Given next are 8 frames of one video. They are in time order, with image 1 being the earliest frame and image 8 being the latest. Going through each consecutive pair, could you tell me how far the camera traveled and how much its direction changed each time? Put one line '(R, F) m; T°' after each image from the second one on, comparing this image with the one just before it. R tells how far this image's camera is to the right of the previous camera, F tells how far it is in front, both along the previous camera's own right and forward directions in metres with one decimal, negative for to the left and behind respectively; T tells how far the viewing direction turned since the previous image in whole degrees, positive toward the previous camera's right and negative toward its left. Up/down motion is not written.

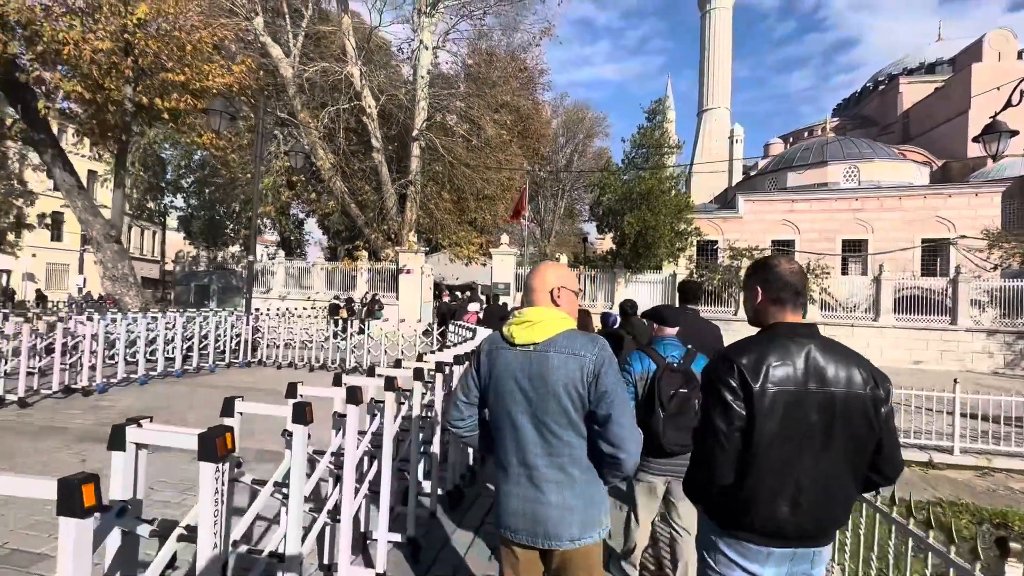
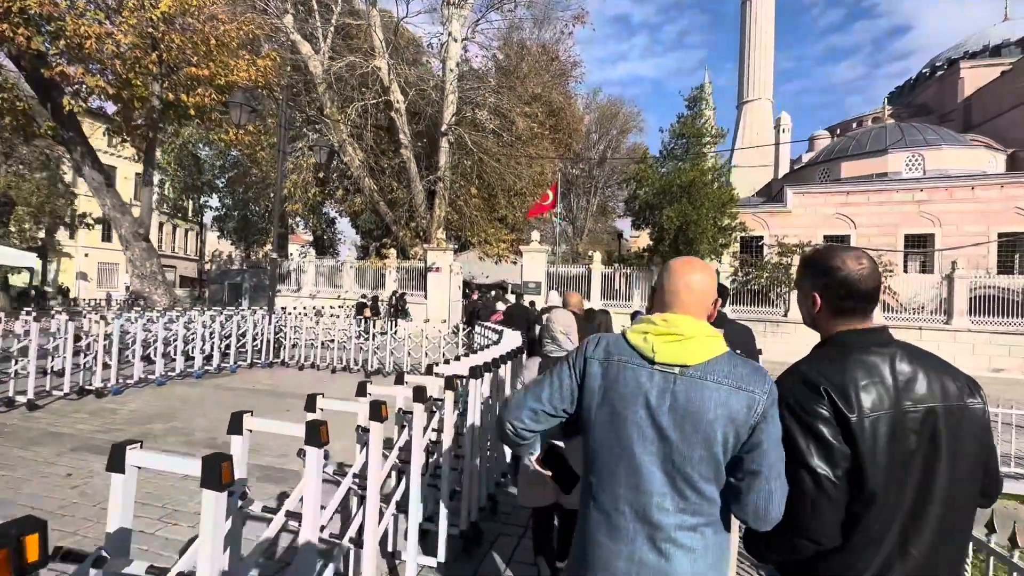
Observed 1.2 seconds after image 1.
(0.0, +0.7) m; -4°
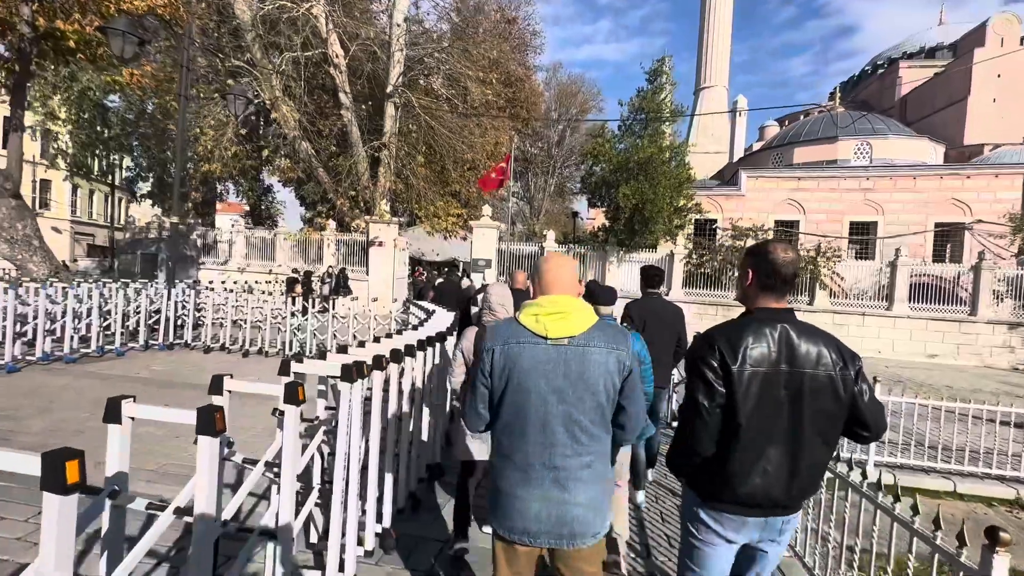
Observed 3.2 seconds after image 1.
(+0.3, +1.0) m; +5°
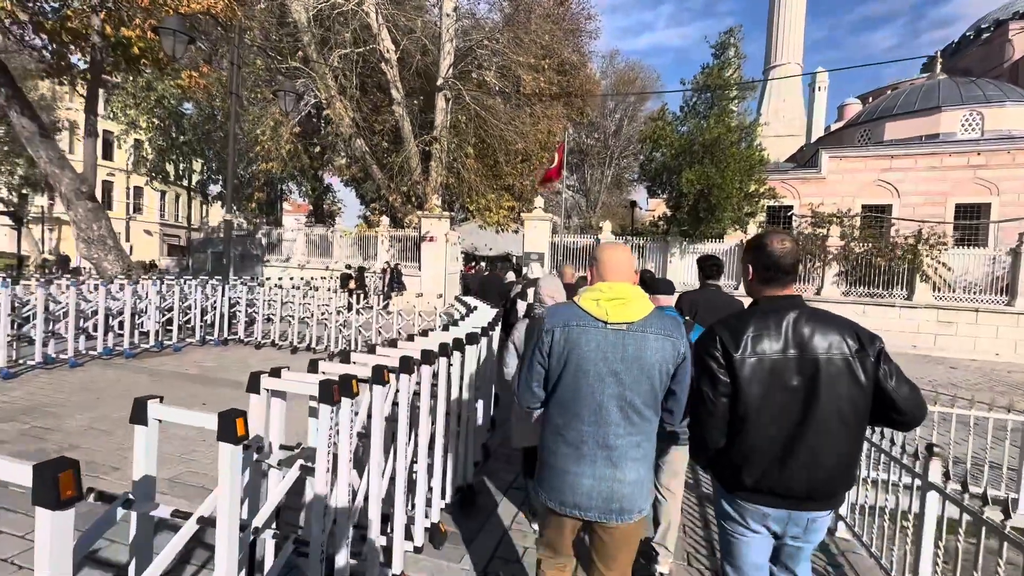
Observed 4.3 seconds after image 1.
(+0.1, +0.6) m; -7°
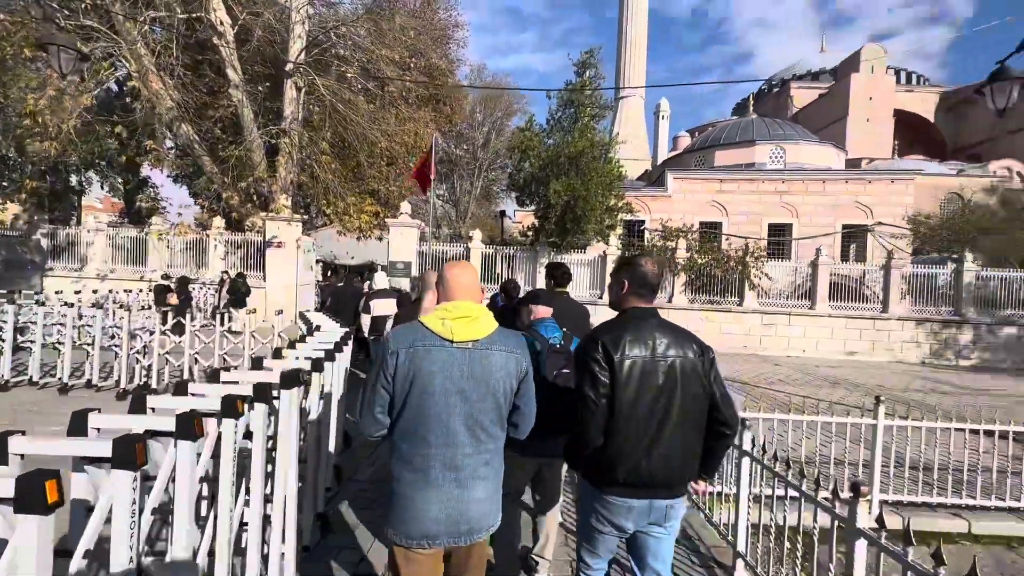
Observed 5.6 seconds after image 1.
(+0.1, +0.8) m; +16°
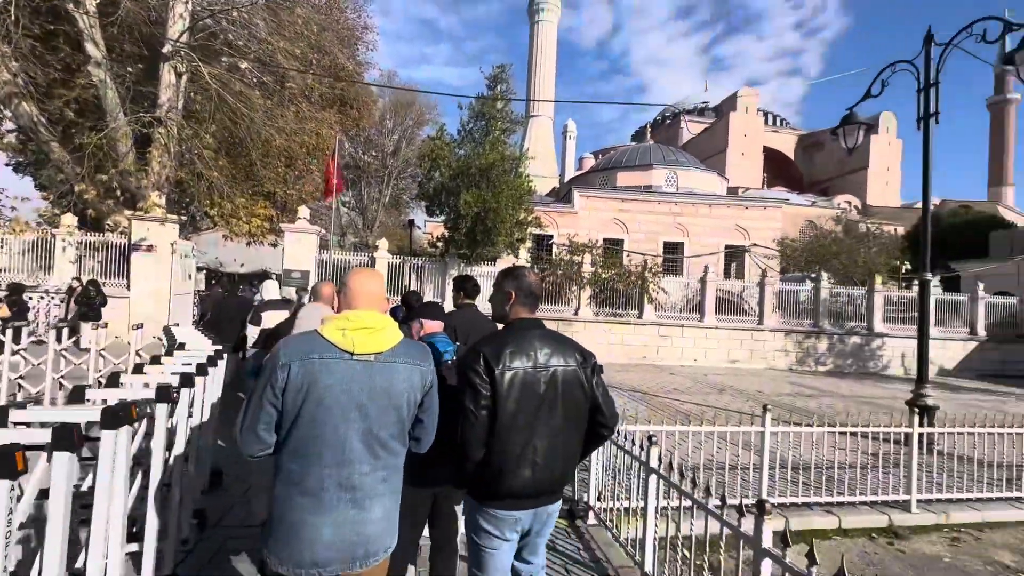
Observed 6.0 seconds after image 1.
(+0.1, +0.2) m; +11°
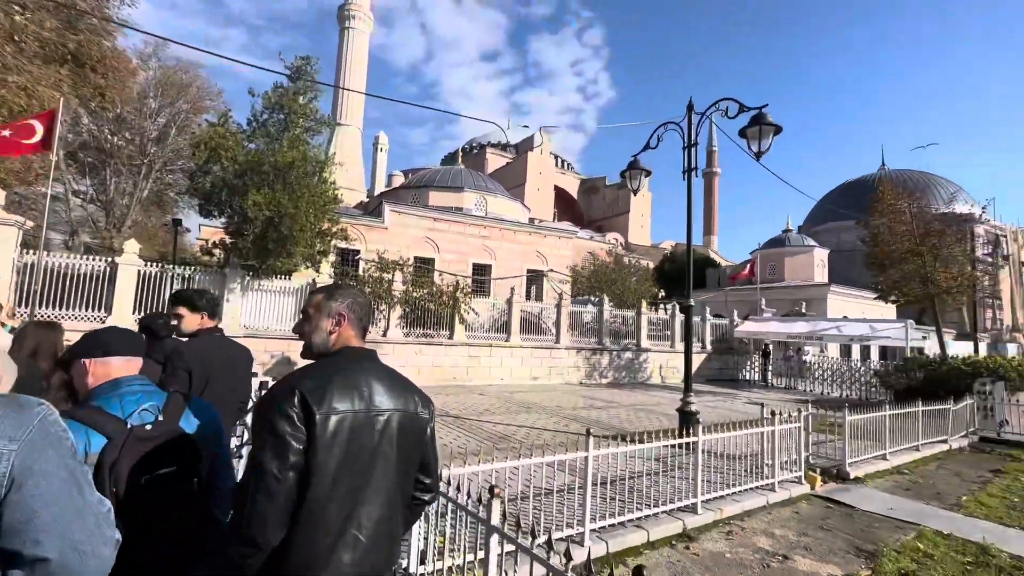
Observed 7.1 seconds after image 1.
(0.0, +0.6) m; +23°
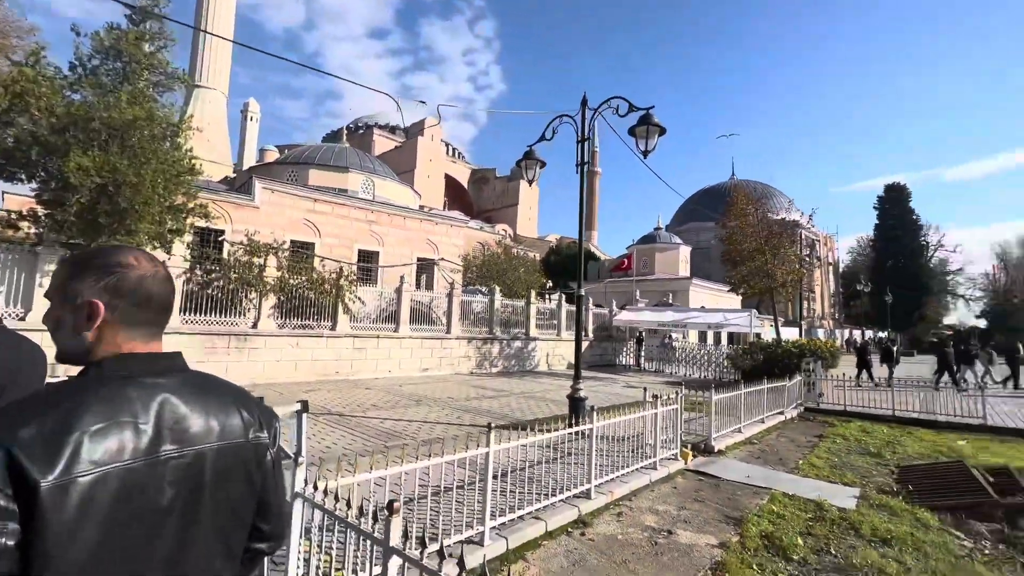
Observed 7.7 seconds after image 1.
(-0.1, +0.3) m; +14°
